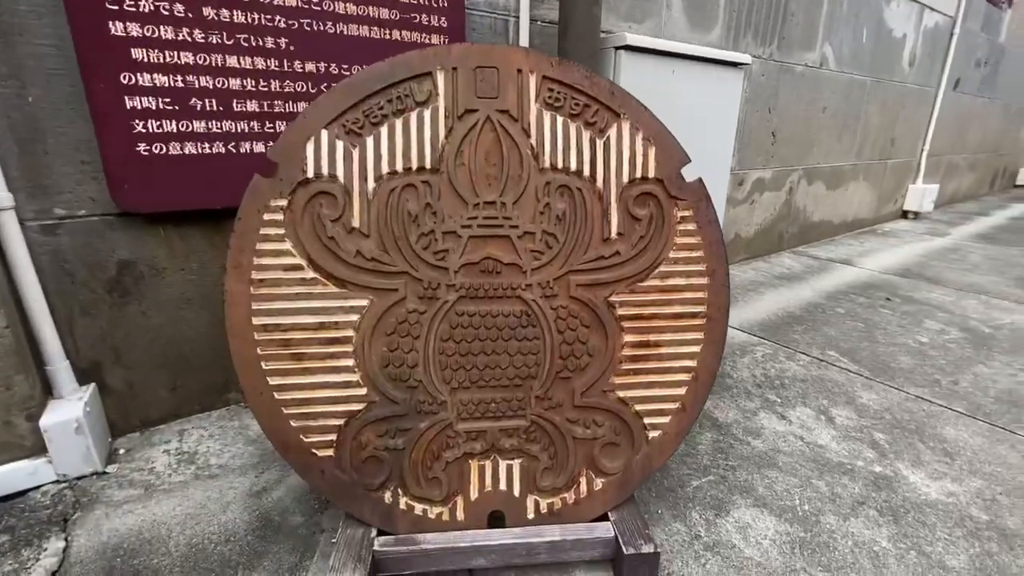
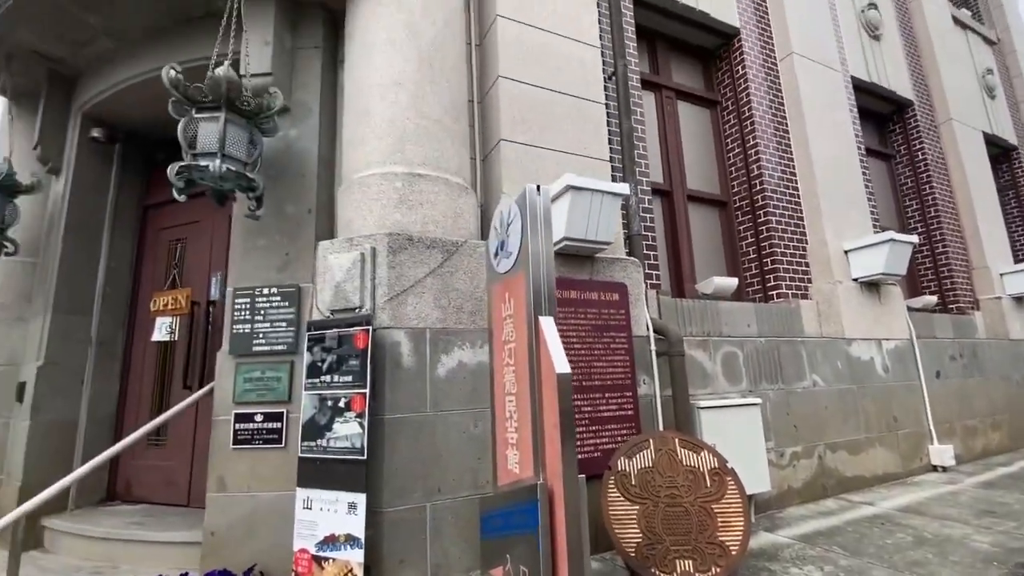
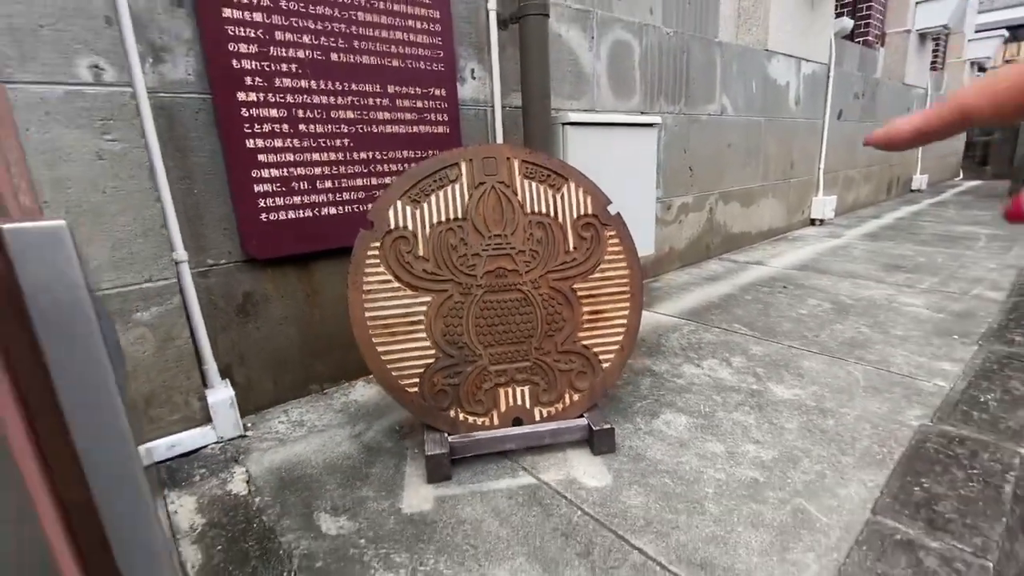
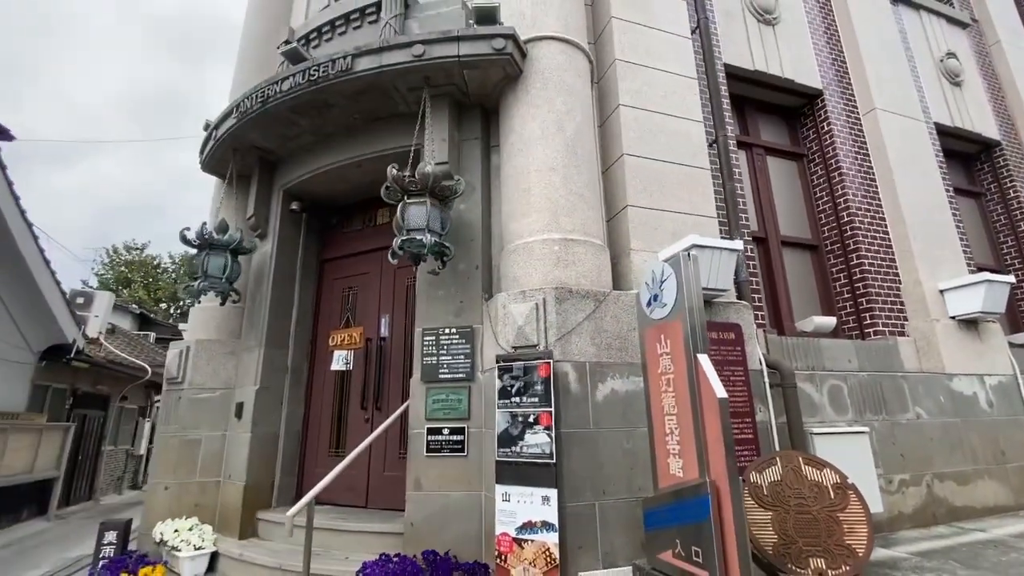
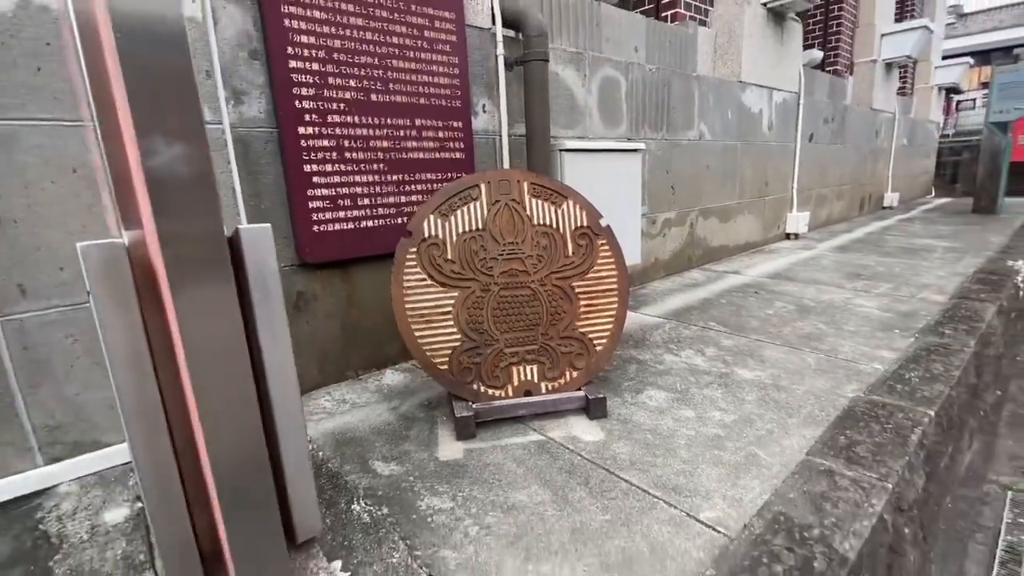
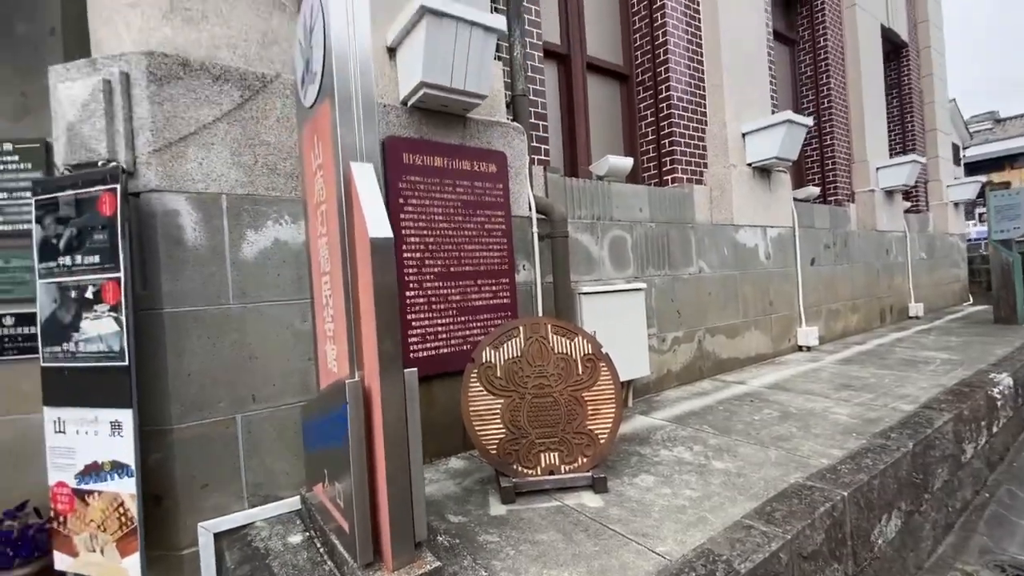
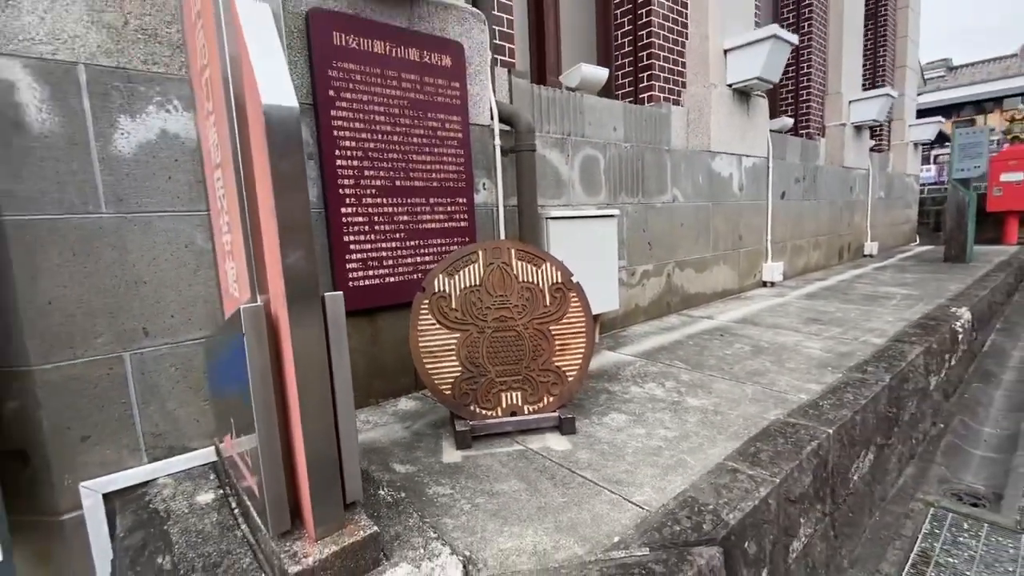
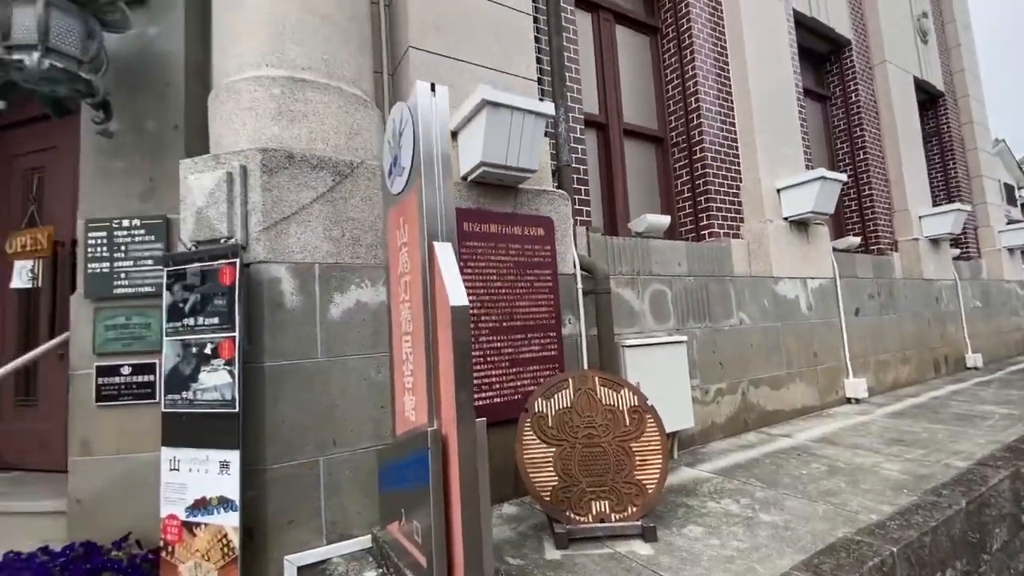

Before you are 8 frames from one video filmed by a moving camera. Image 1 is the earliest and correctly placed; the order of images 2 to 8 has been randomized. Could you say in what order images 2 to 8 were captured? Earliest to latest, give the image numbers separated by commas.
3, 5, 7, 6, 8, 2, 4
